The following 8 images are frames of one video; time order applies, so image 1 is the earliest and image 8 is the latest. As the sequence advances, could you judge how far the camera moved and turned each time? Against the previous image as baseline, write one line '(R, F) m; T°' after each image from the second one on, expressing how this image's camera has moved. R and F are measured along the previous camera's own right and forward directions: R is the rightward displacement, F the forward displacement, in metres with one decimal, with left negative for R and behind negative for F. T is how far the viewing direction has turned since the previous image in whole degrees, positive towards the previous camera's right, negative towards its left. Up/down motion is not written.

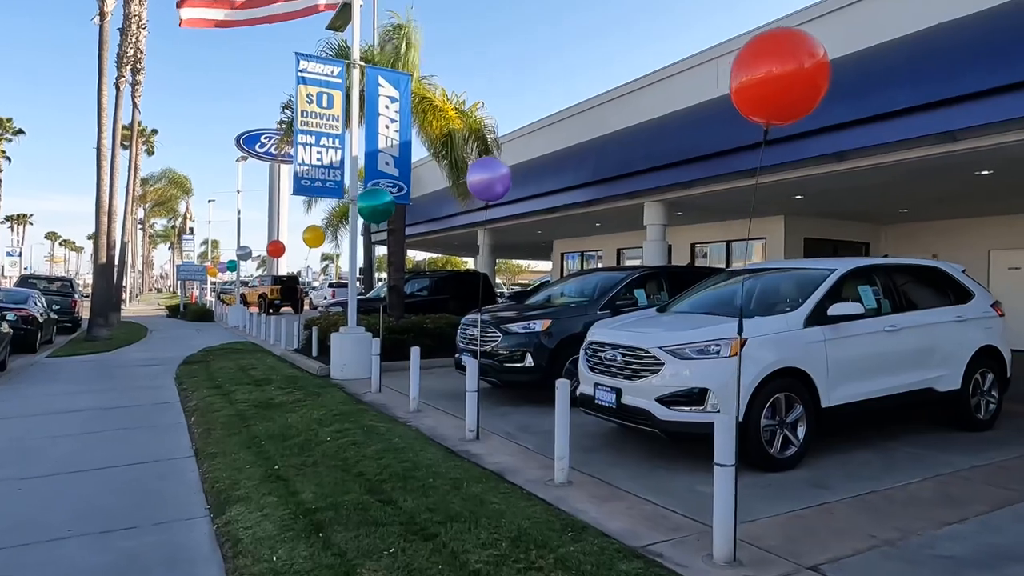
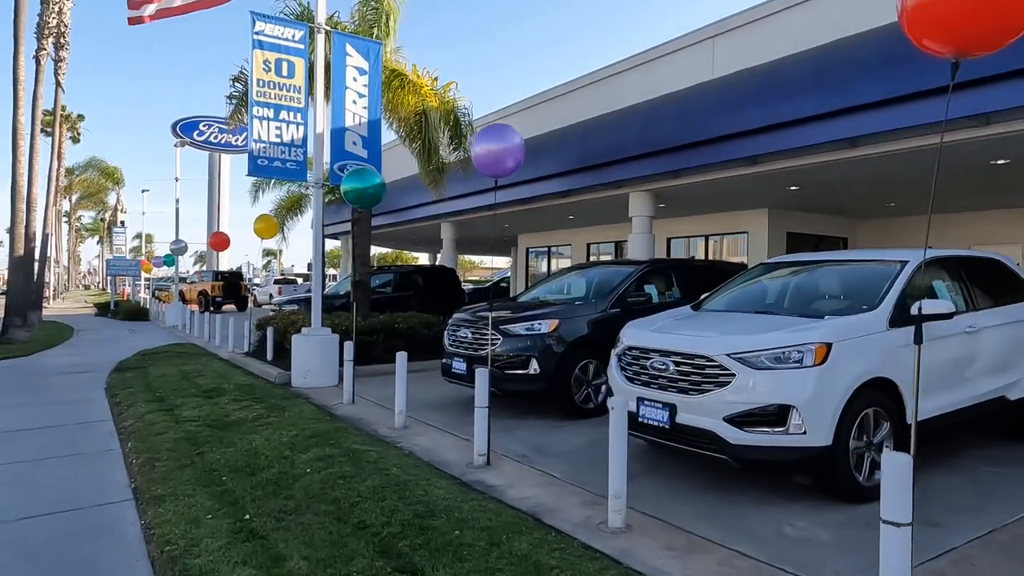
(-0.6, +1.2) m; +5°
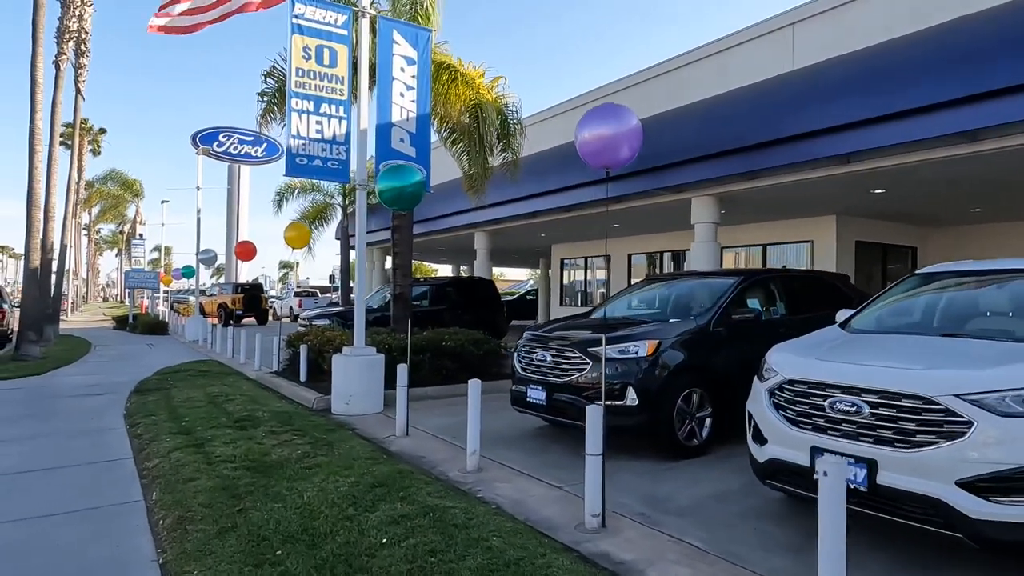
(-0.7, +1.1) m; -1°
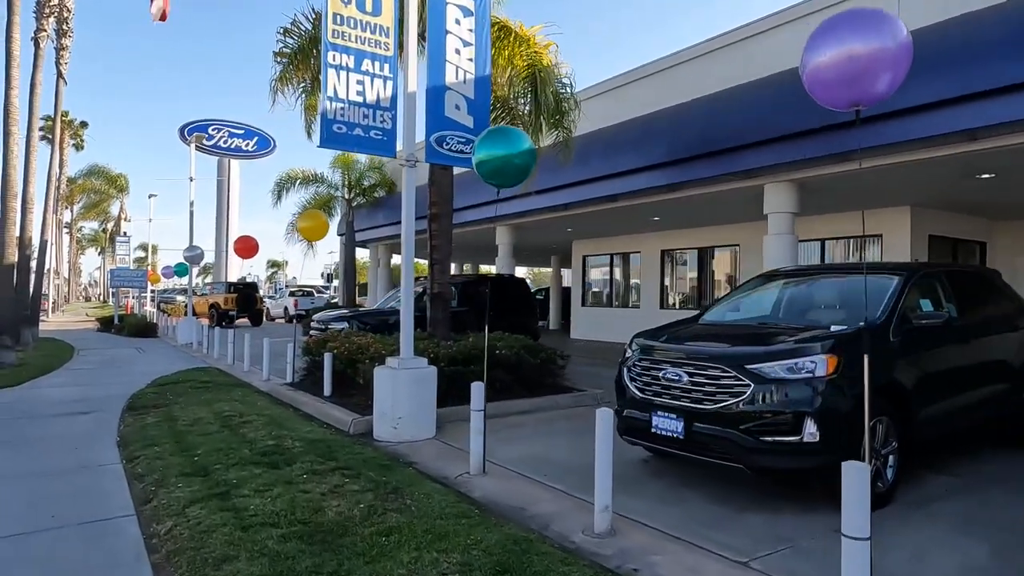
(-1.0, +1.6) m; +1°
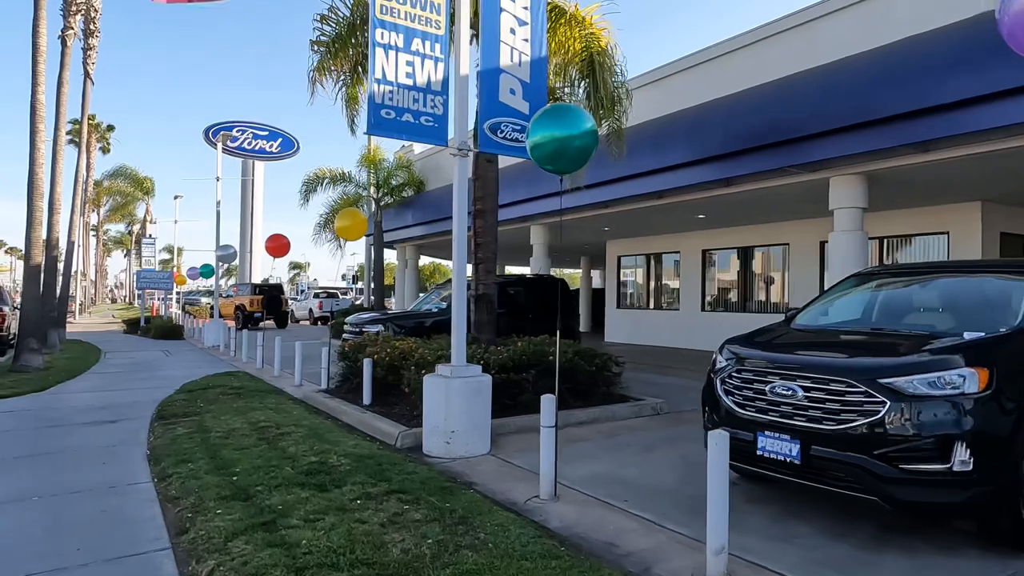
(-0.4, +0.6) m; -2°
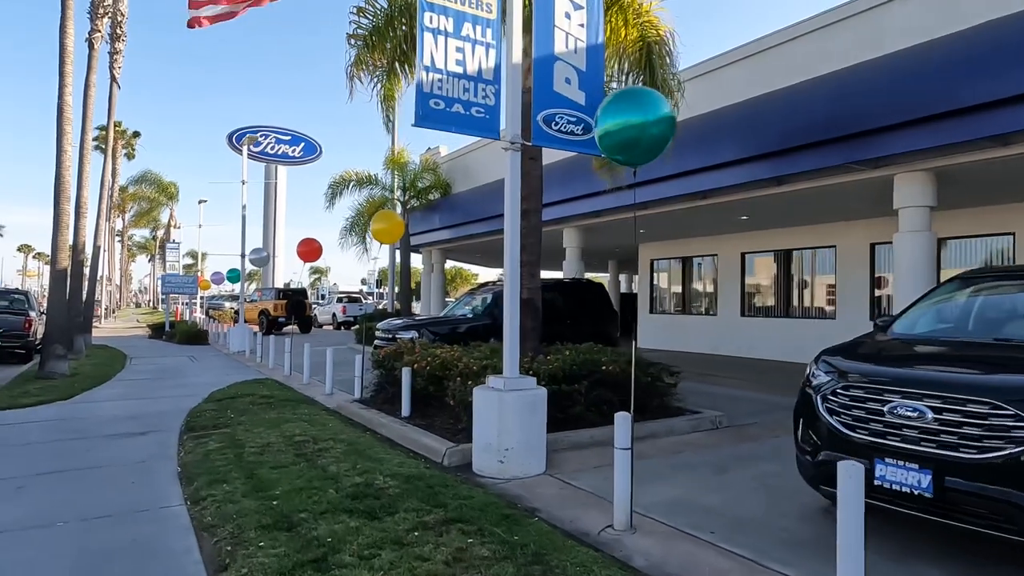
(-0.4, +0.5) m; -2°
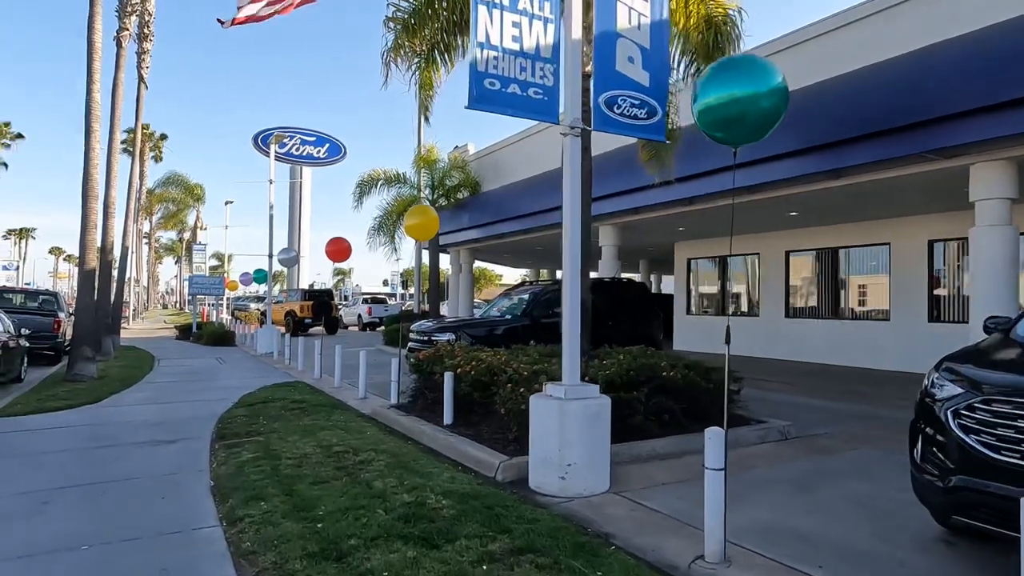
(-0.3, +0.5) m; -2°
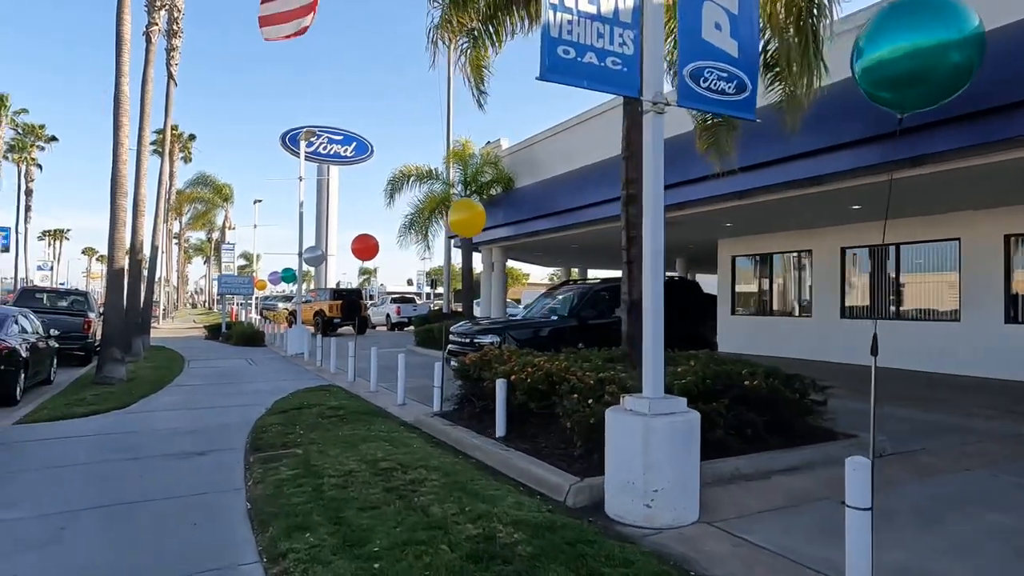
(-0.4, +0.7) m; -2°
